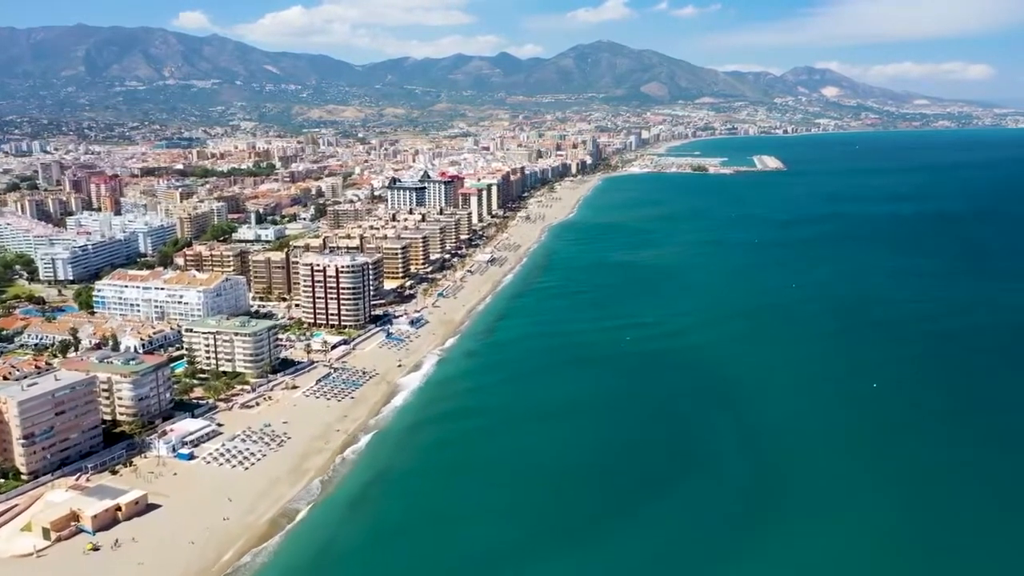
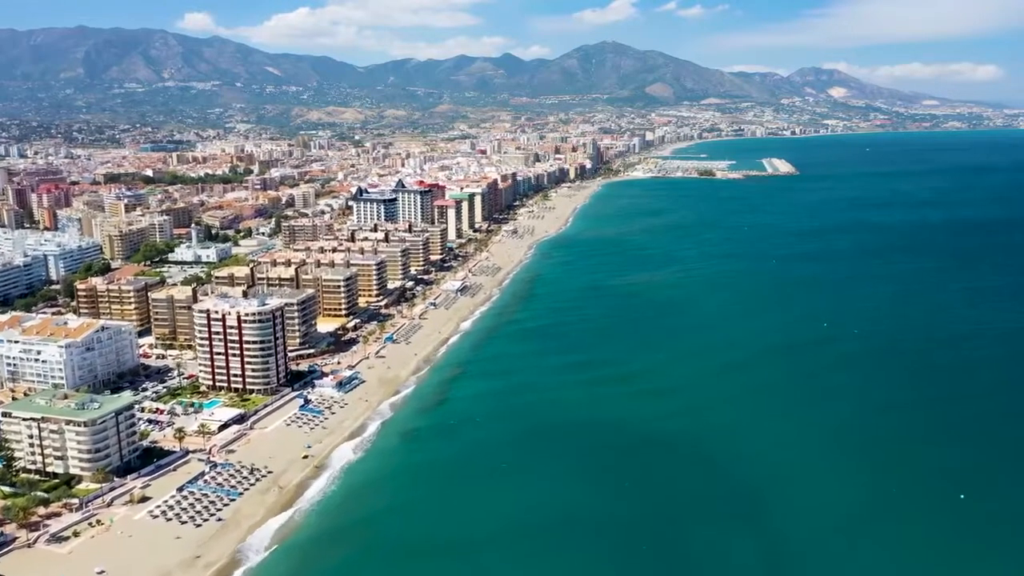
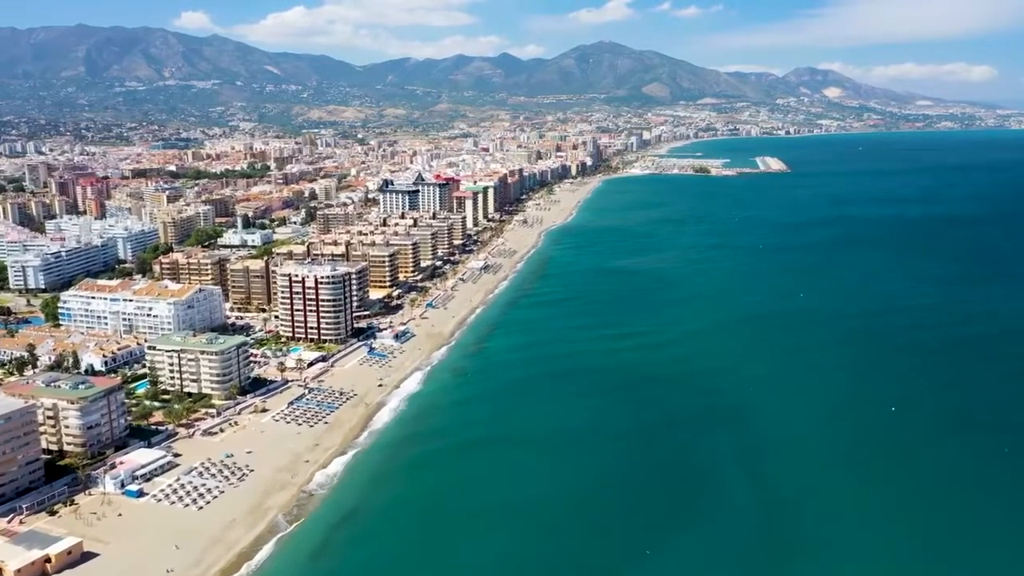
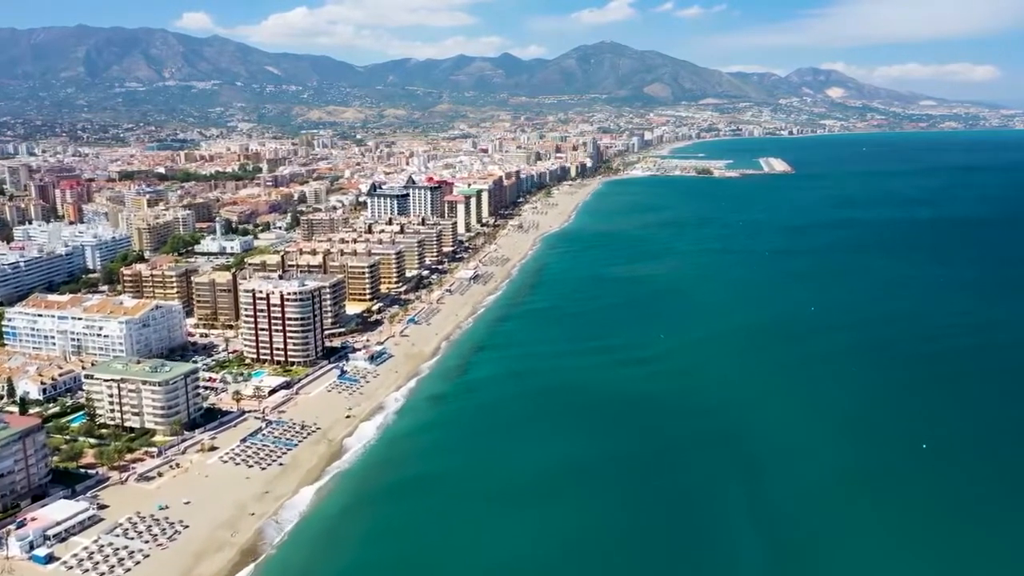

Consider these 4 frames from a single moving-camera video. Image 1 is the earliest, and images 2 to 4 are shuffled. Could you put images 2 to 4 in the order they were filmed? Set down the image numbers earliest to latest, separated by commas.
3, 4, 2
